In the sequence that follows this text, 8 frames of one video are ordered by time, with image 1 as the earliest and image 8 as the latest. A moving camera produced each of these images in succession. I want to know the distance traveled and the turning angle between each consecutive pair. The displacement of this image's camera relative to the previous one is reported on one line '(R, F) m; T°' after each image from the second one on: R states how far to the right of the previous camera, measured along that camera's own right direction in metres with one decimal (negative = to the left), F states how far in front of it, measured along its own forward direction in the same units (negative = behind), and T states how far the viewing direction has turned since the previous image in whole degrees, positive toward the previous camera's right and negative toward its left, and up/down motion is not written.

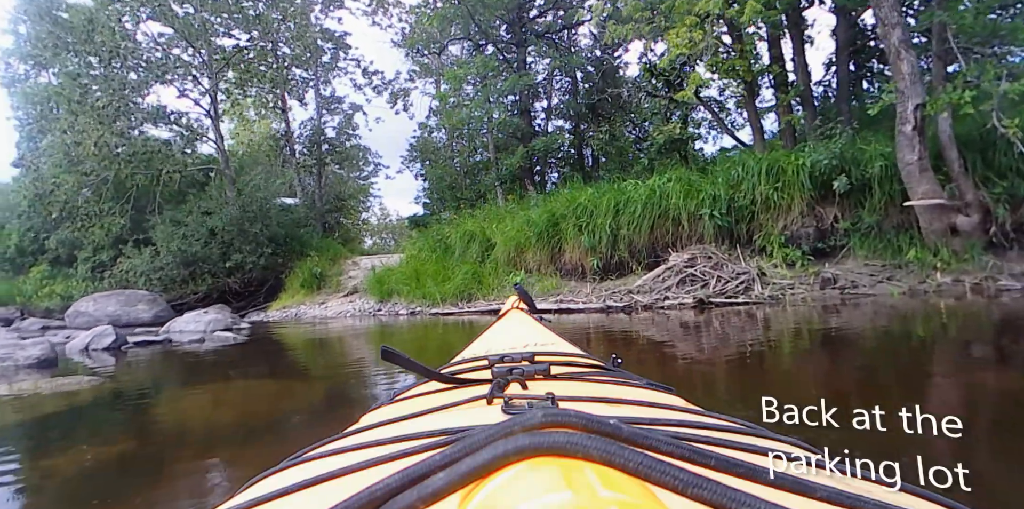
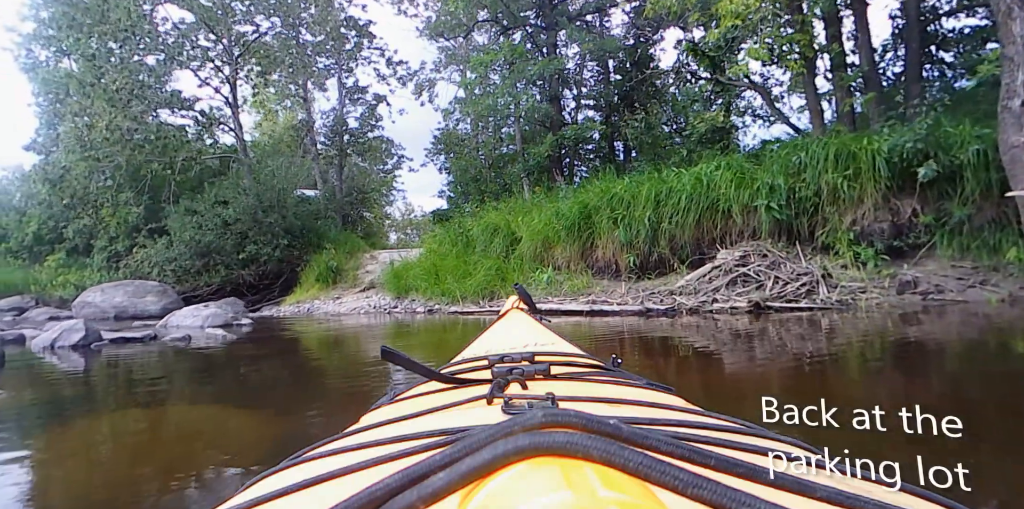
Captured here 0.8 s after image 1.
(0.0, +0.7) m; -2°
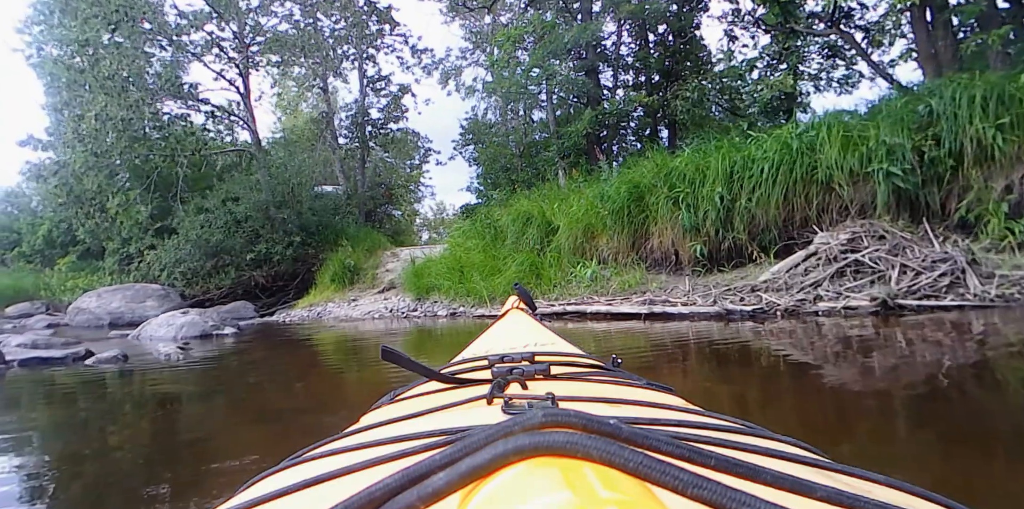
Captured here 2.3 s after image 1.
(0.0, +1.2) m; -3°
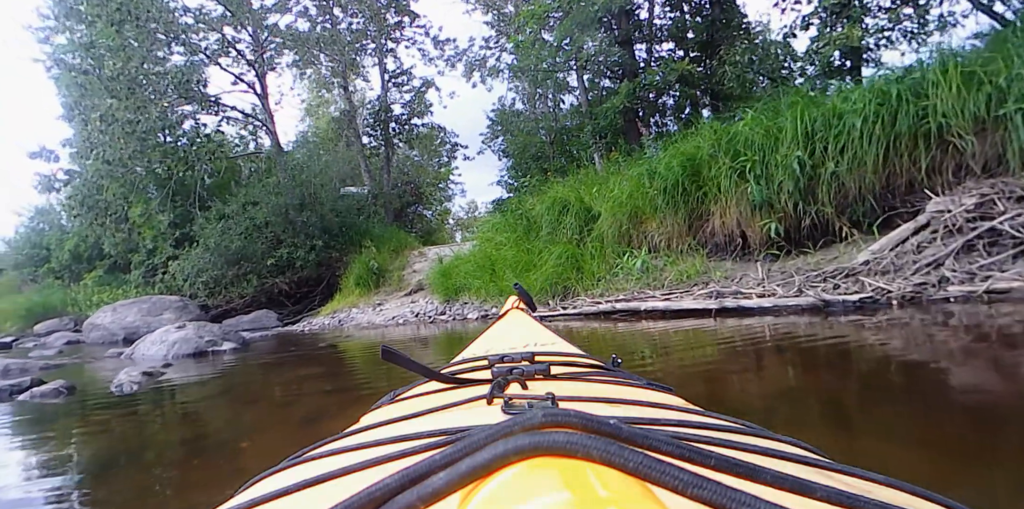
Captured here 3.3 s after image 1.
(0.0, +0.8) m; -3°
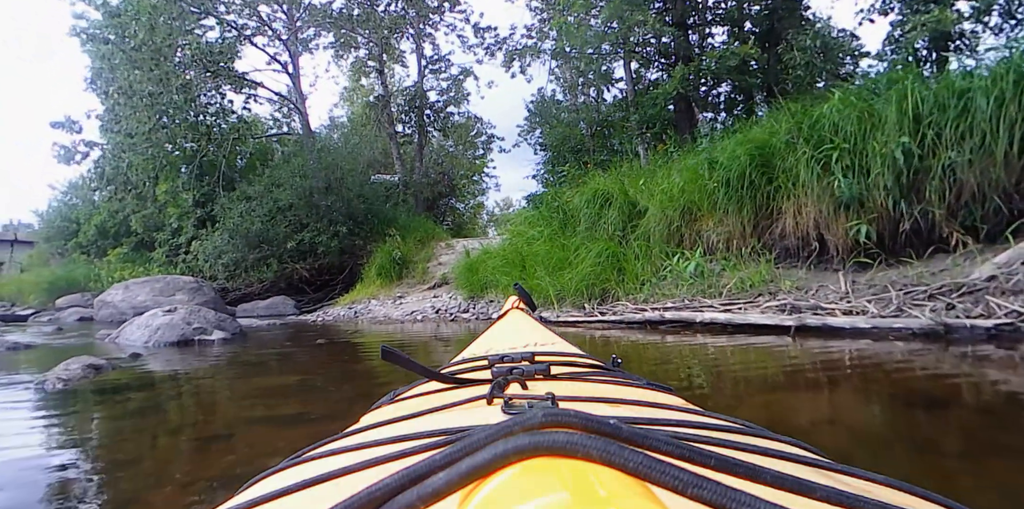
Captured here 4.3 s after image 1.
(0.0, +0.6) m; -3°
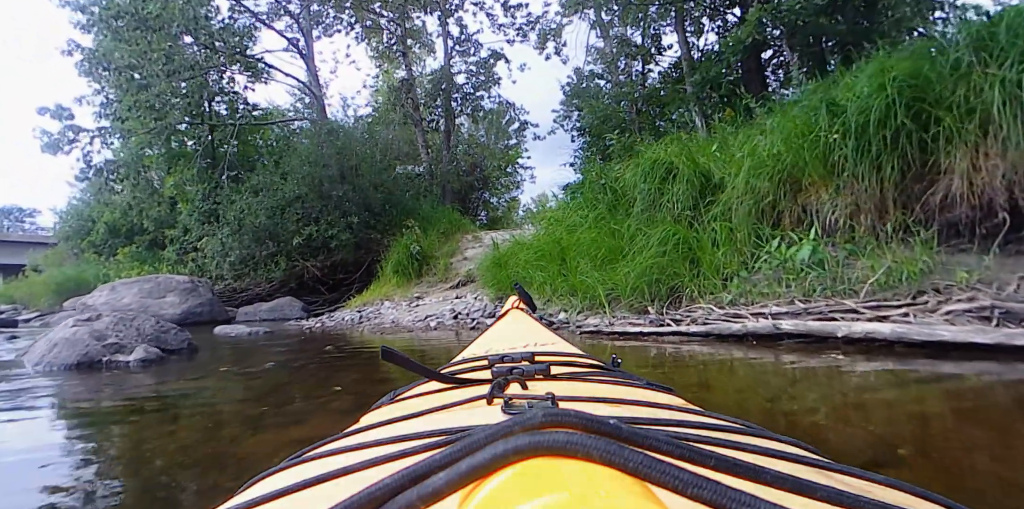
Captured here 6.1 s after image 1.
(0.0, +1.2) m; -3°
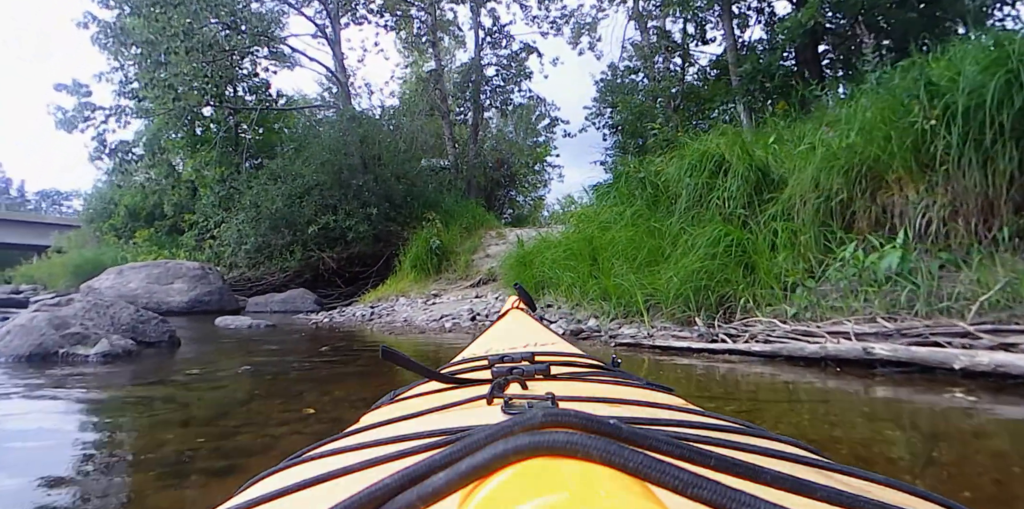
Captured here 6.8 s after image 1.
(0.0, +0.5) m; -2°
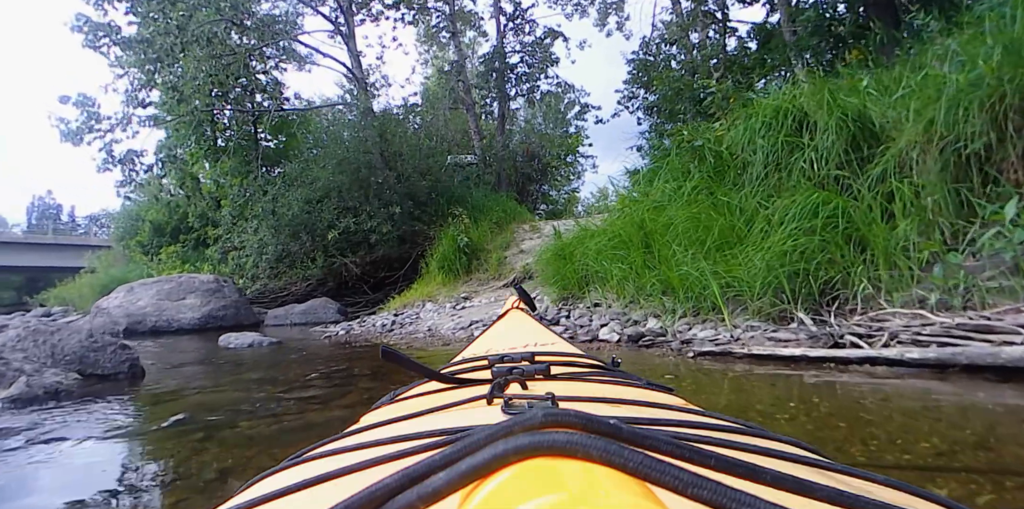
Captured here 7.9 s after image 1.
(0.0, +0.7) m; -3°
